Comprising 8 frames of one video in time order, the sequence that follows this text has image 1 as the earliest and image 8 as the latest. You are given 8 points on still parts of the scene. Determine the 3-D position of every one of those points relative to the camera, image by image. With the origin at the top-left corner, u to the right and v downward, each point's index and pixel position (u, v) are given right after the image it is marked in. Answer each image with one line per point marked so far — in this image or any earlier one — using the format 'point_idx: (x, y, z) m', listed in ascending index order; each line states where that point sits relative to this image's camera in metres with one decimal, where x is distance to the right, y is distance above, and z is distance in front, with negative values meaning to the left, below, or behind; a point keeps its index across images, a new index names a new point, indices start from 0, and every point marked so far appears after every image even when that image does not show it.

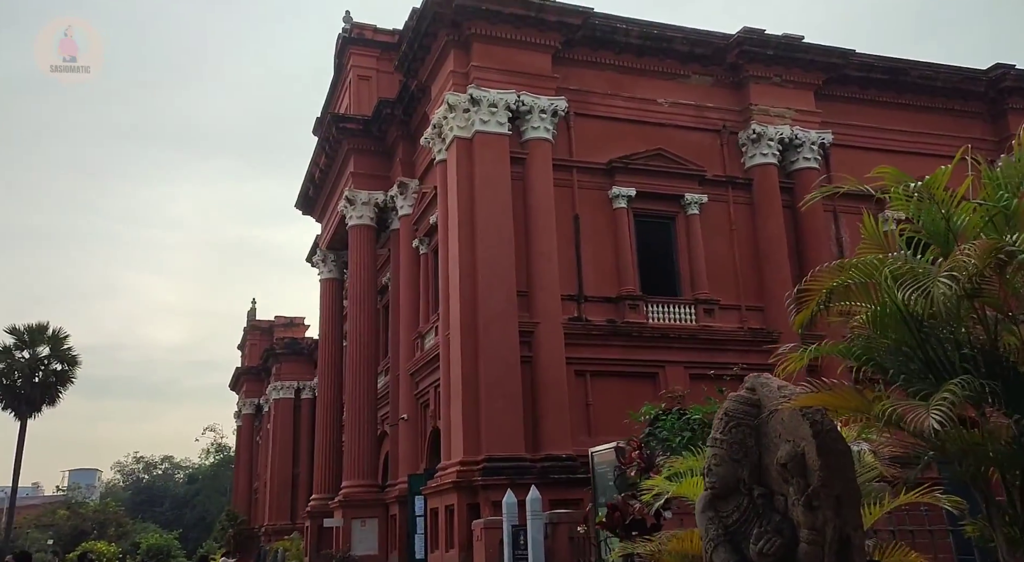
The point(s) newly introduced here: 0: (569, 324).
0: (+0.9, -0.7, +15.4) m
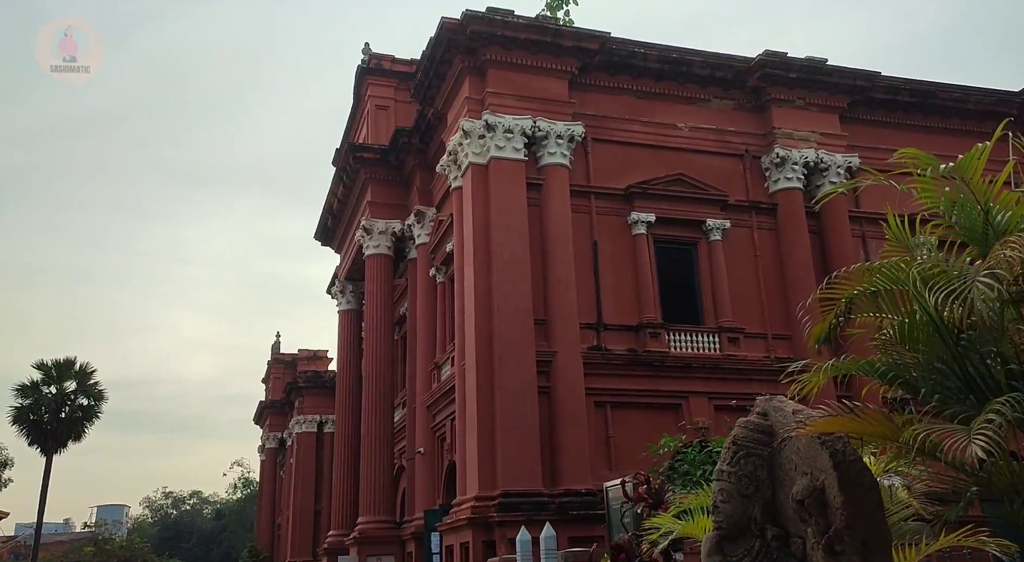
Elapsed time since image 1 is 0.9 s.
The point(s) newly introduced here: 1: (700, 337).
0: (+1.2, -1.1, +15.0) m
1: (+3.1, -0.9, +15.8) m
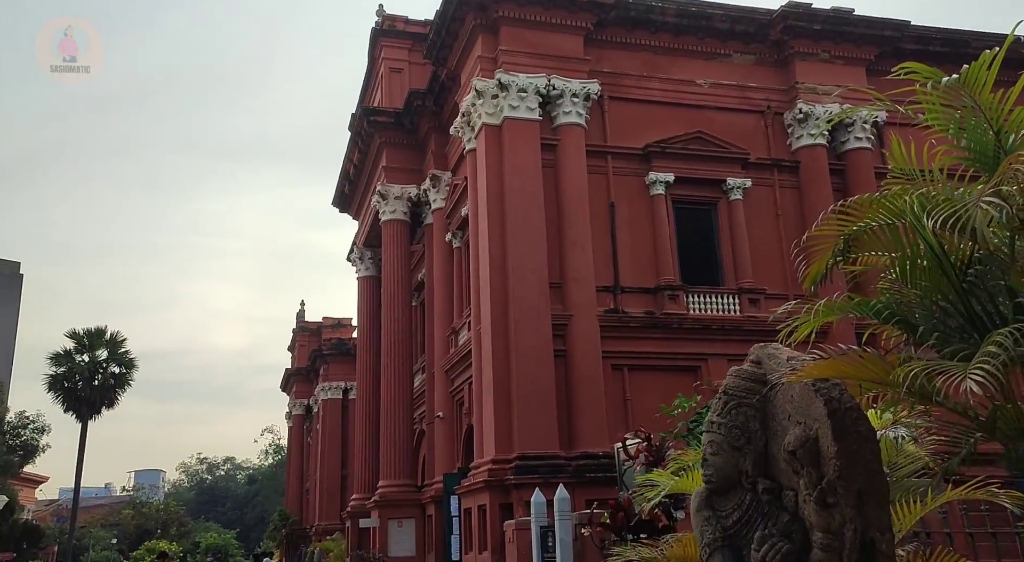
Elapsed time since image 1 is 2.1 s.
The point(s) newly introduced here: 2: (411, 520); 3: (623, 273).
0: (+1.4, -0.6, +14.8) m
1: (+3.4, -0.3, +15.6) m
2: (-2.0, -4.8, +19.3) m
3: (+1.8, +0.1, +15.3) m
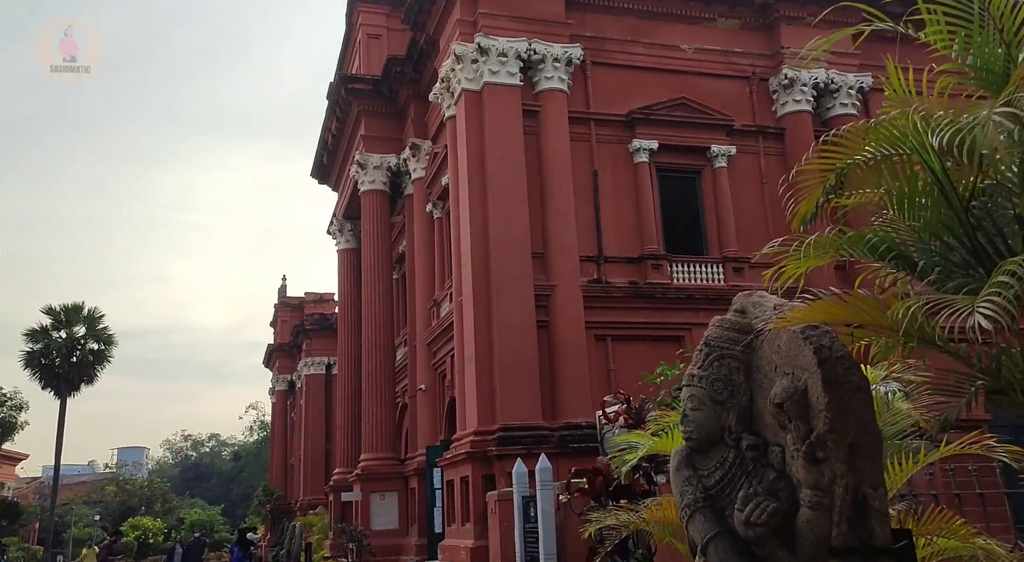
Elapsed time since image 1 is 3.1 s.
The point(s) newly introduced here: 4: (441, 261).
0: (+1.2, -0.1, +14.6) m
1: (+3.1, +0.2, +15.4) m
2: (-2.3, -4.2, +19.2) m
3: (+1.5, +0.6, +15.1) m
4: (-1.3, +0.4, +18.1) m
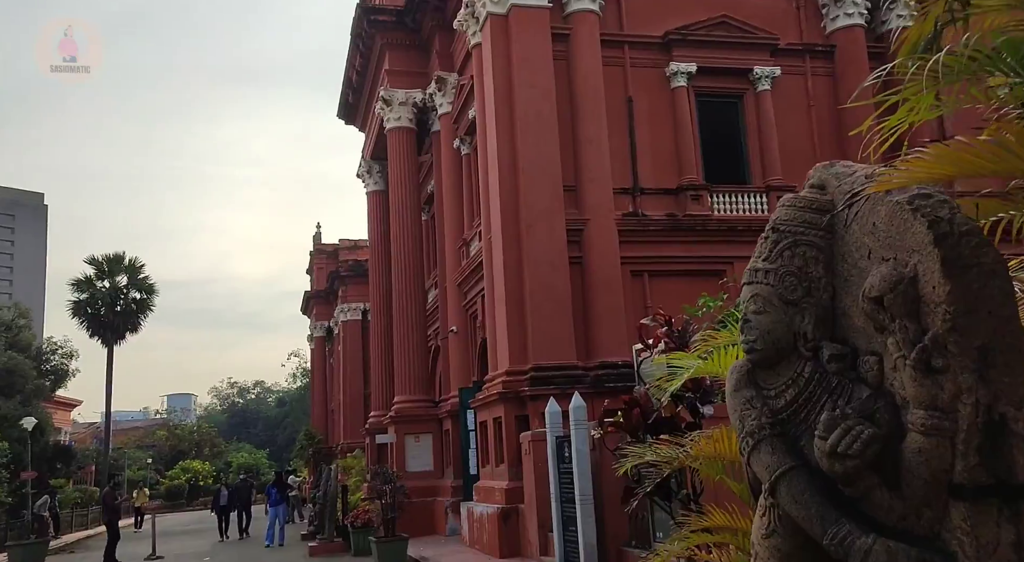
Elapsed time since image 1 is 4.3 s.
0: (+1.6, +0.9, +13.9) m
1: (+3.5, +1.3, +14.6) m
2: (-1.6, -3.0, +18.9) m
3: (+2.0, +1.6, +14.4) m
4: (-0.8, +1.5, +17.5) m
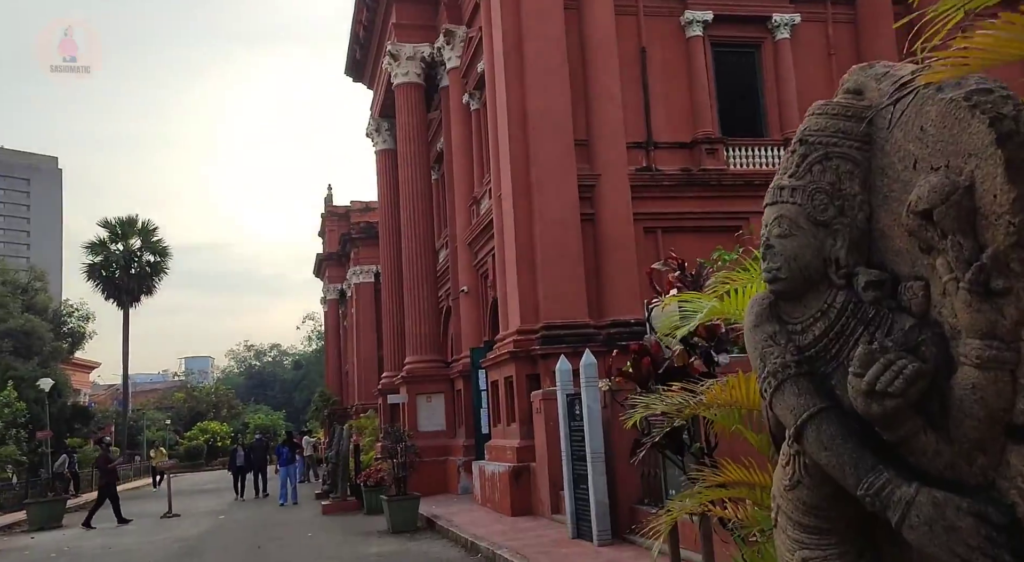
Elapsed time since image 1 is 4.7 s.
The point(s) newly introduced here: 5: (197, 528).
0: (+1.8, +1.5, +13.6) m
1: (+3.7, +1.9, +14.3) m
2: (-1.4, -2.2, +18.7) m
3: (+2.1, +2.3, +14.0) m
4: (-0.6, +2.3, +17.2) m
5: (-5.7, -4.5, +17.8) m
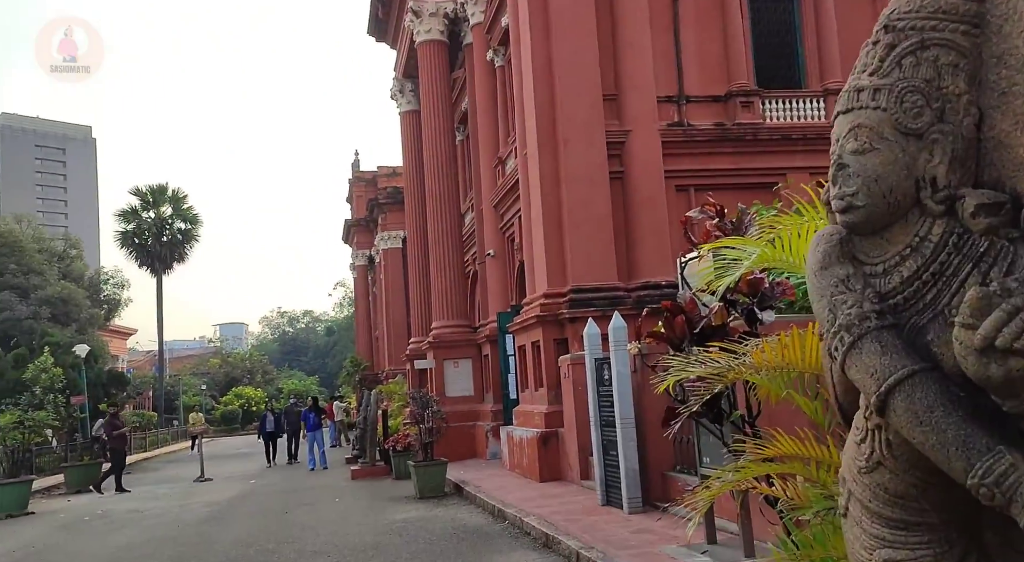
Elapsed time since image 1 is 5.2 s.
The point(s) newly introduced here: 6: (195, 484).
0: (+2.1, +2.1, +13.1) m
1: (+4.1, +2.5, +13.7) m
2: (-0.9, -1.5, +18.5) m
3: (+2.5, +2.8, +13.5) m
4: (-0.1, +2.9, +16.8) m
5: (-5.2, -3.9, +17.7) m
6: (-6.6, -4.2, +19.9) m
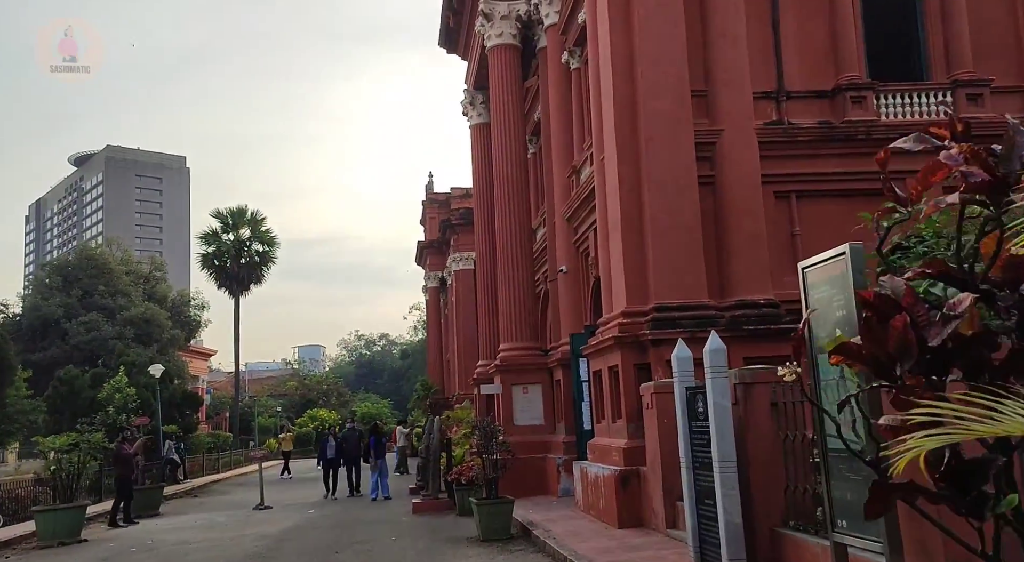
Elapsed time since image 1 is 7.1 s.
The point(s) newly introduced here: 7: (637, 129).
0: (+3.0, +1.8, +11.6) m
1: (+5.0, +2.3, +12.0) m
2: (+0.5, -1.9, +17.0) m
3: (+3.4, +2.6, +11.9) m
4: (+1.1, +2.6, +15.4) m
5: (-4.0, -4.2, +16.6) m
6: (-5.1, -4.5, +18.8) m
7: (+1.5, +1.8, +11.3) m
